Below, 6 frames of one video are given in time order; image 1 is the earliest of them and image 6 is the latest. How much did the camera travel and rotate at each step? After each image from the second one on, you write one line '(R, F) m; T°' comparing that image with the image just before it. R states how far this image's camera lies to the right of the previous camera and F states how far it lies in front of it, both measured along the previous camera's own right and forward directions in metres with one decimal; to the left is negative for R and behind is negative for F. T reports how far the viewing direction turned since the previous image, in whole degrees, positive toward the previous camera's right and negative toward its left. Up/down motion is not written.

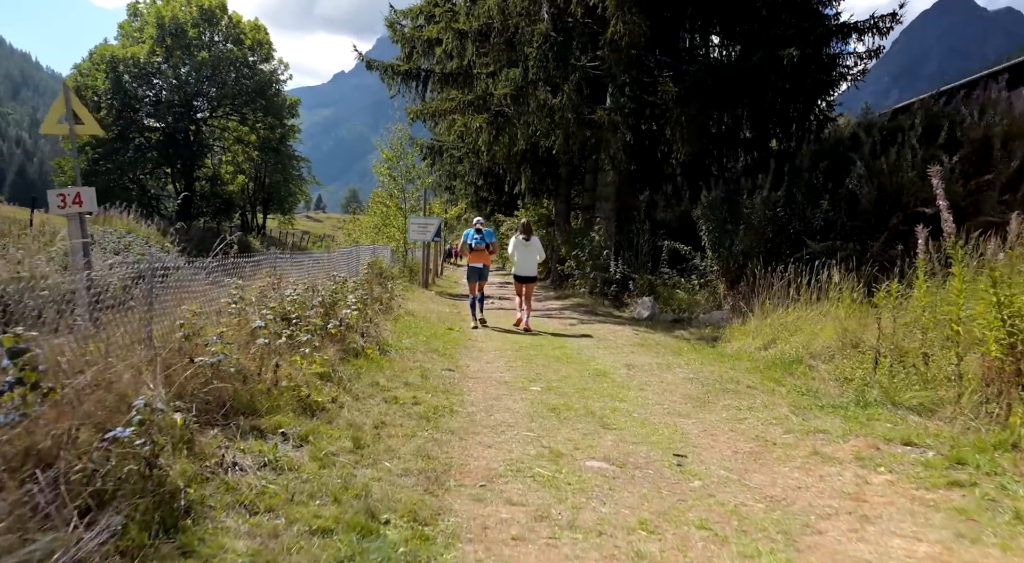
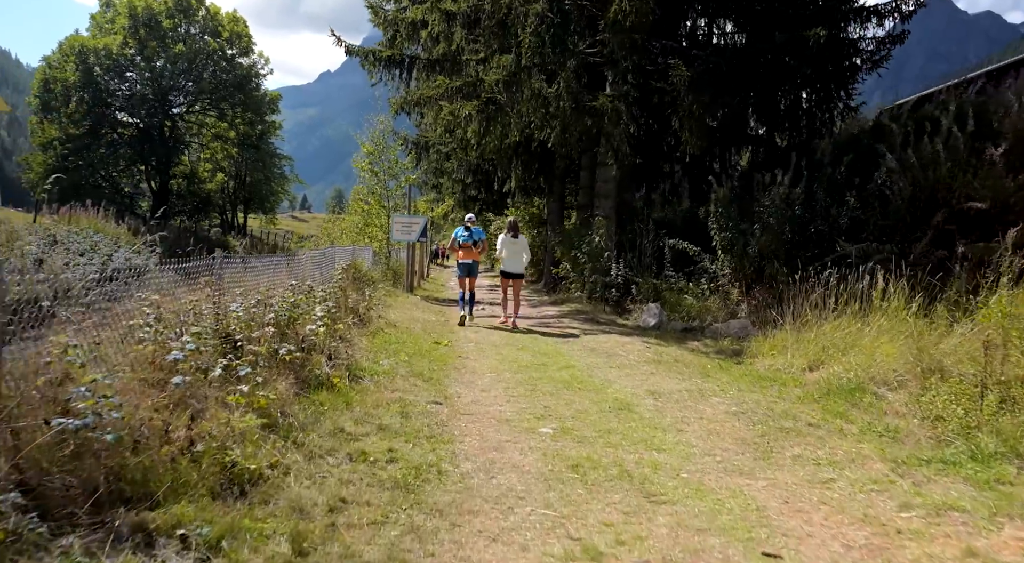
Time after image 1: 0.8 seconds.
(-0.1, +1.4) m; +1°
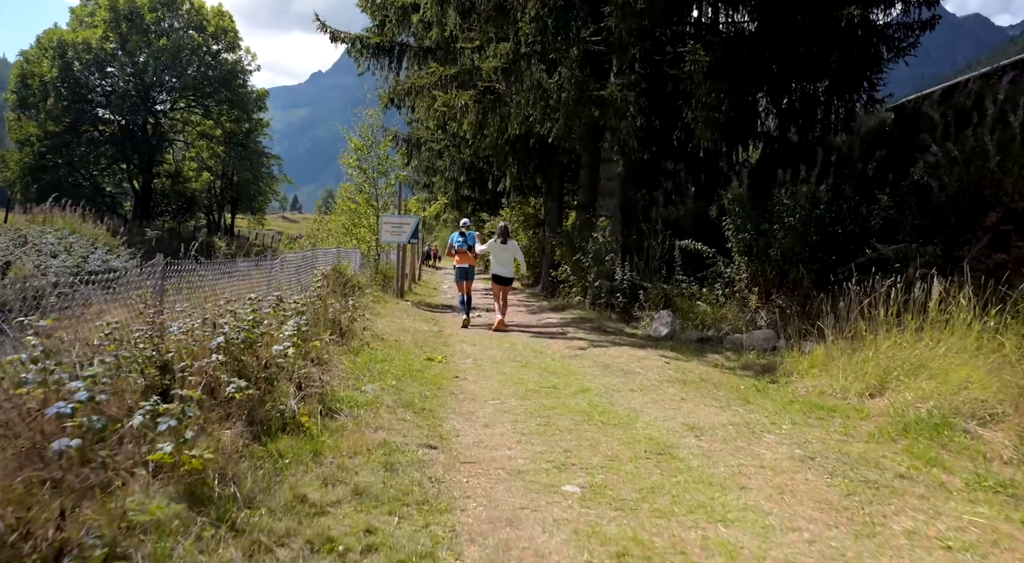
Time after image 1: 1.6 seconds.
(-0.1, +1.2) m; +1°
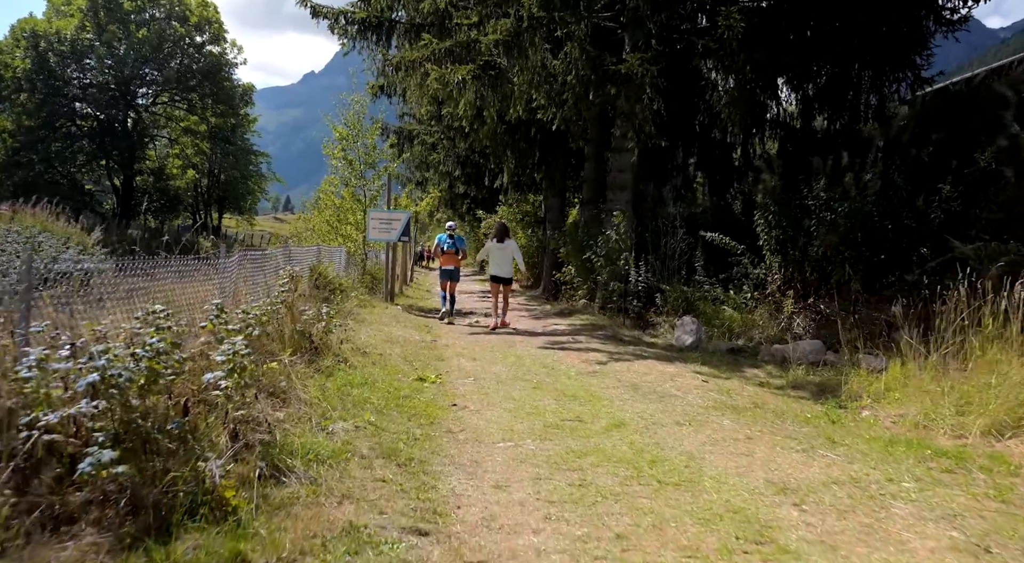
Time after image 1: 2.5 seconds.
(-0.1, +1.6) m; 0°
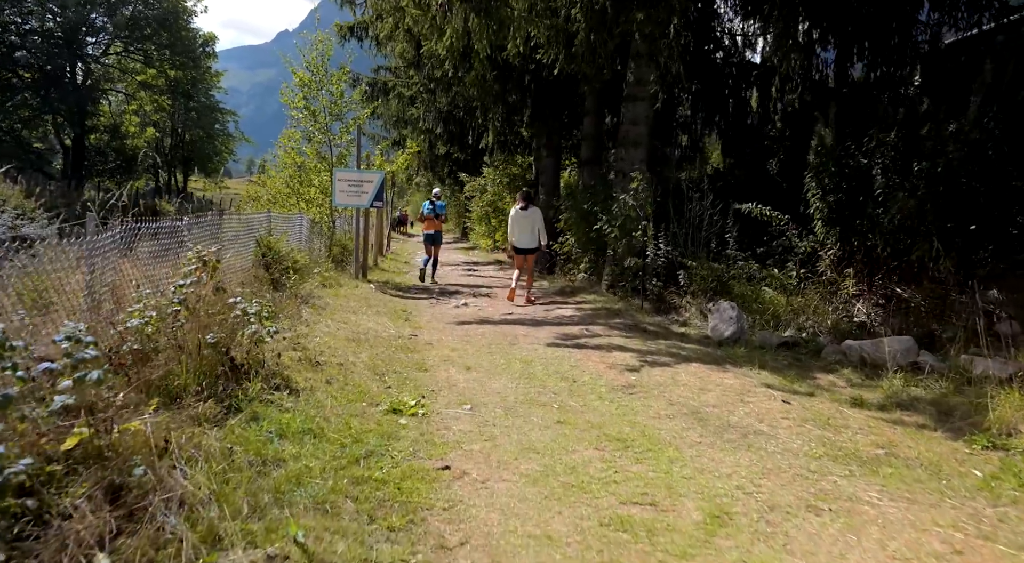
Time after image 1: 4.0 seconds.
(-0.2, +2.3) m; +1°
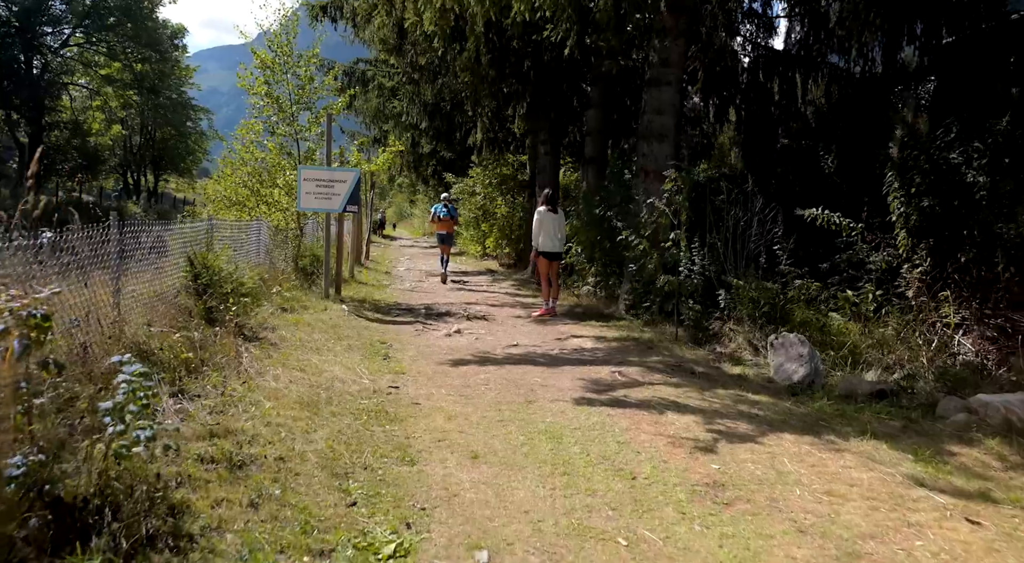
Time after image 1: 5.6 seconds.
(-0.2, +2.1) m; +1°
